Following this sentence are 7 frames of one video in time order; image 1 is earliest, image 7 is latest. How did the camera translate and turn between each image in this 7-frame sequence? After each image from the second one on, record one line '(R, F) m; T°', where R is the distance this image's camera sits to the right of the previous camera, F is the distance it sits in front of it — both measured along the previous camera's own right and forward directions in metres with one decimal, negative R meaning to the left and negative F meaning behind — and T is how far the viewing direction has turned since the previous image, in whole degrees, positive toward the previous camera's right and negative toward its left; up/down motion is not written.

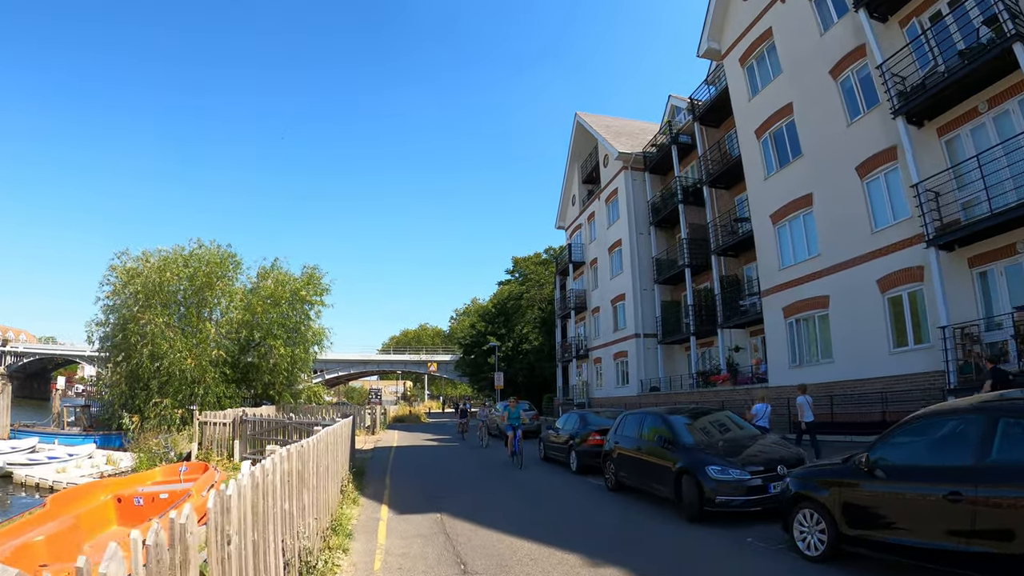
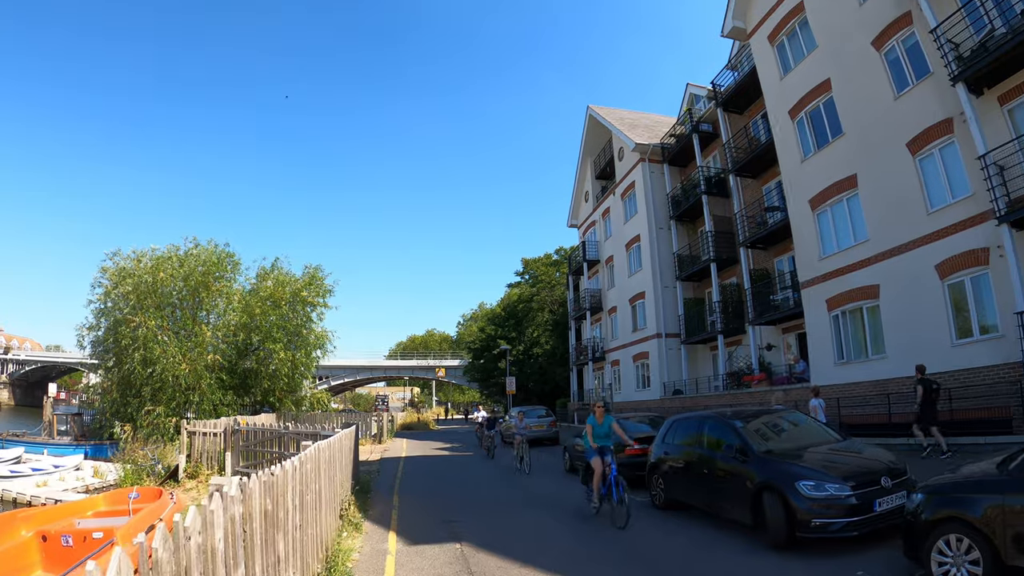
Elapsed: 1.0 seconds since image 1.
(-0.3, +1.5) m; -1°
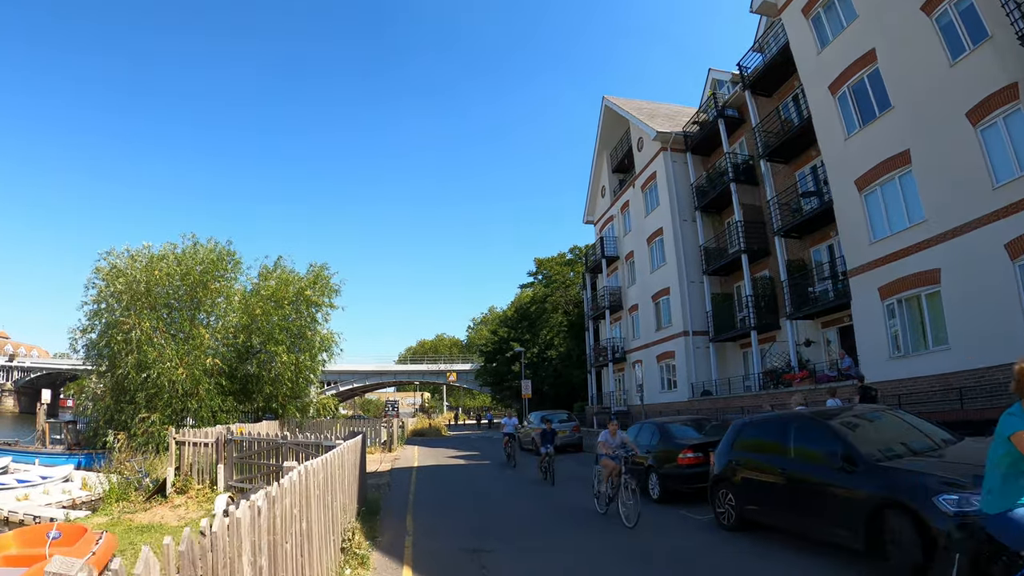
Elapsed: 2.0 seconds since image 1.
(-0.3, +1.4) m; -1°
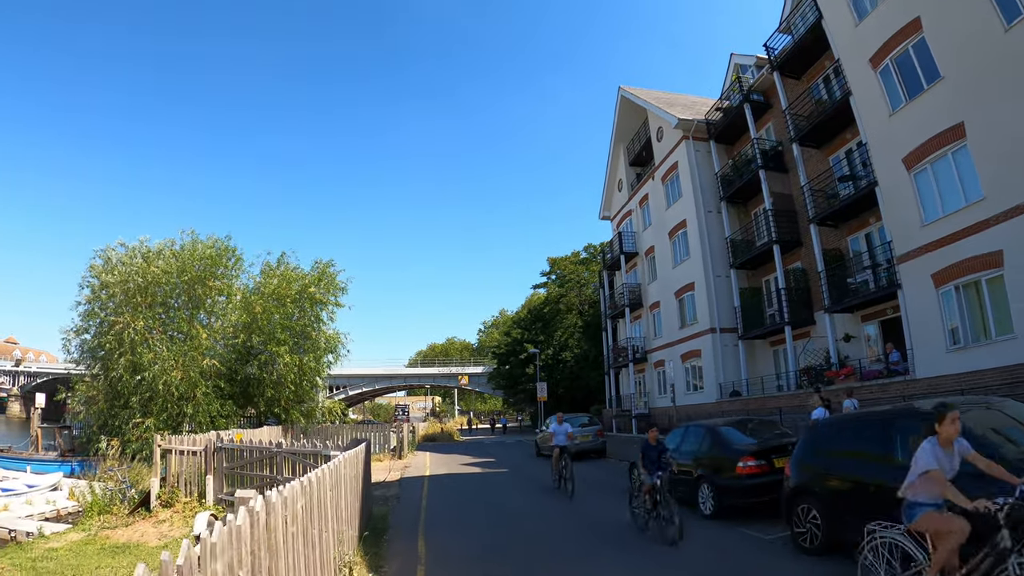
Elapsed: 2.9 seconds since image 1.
(-0.2, +1.3) m; -1°
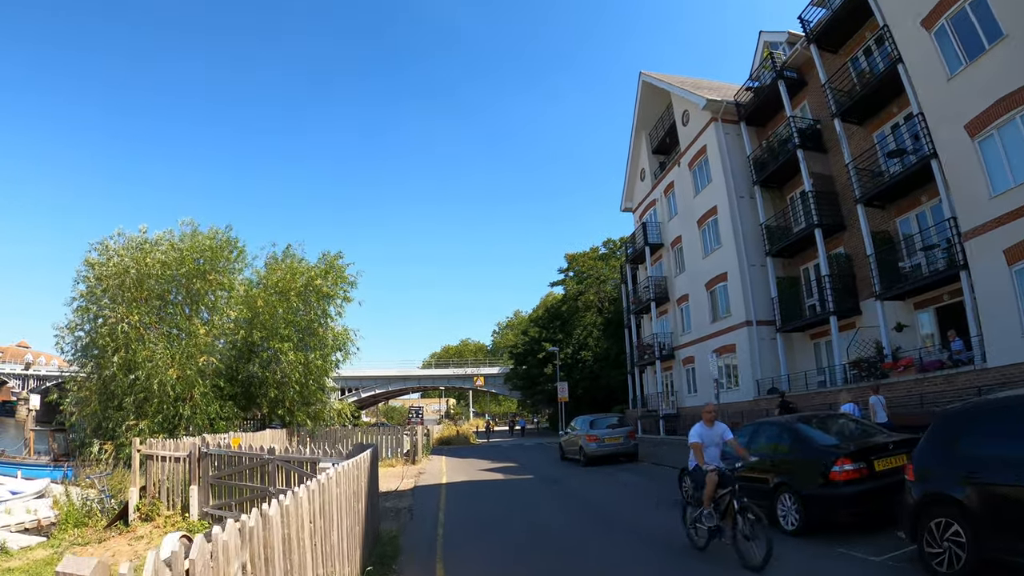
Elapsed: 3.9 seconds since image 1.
(-0.2, +1.4) m; -1°
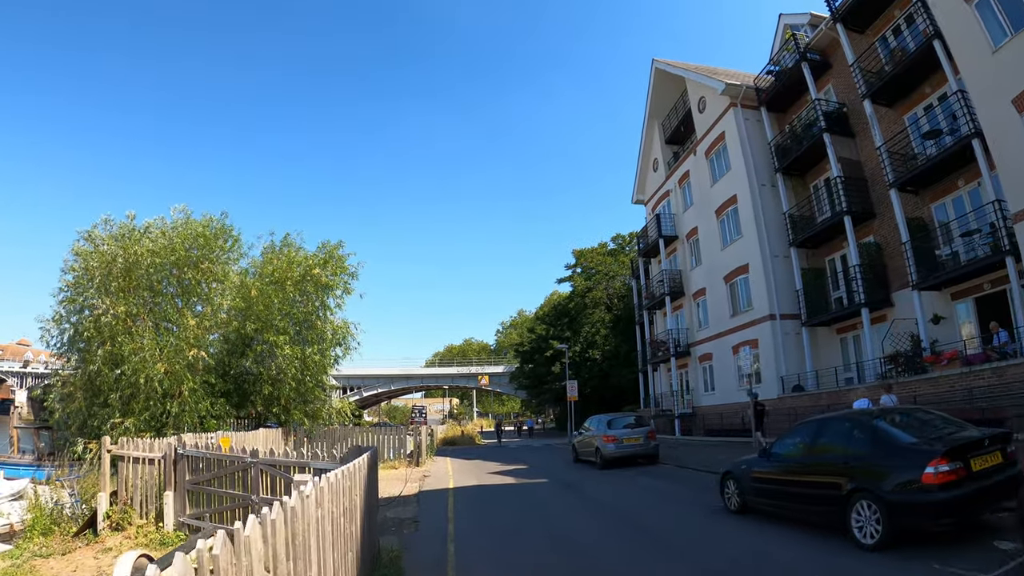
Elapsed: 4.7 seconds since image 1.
(-0.2, +1.1) m; 0°
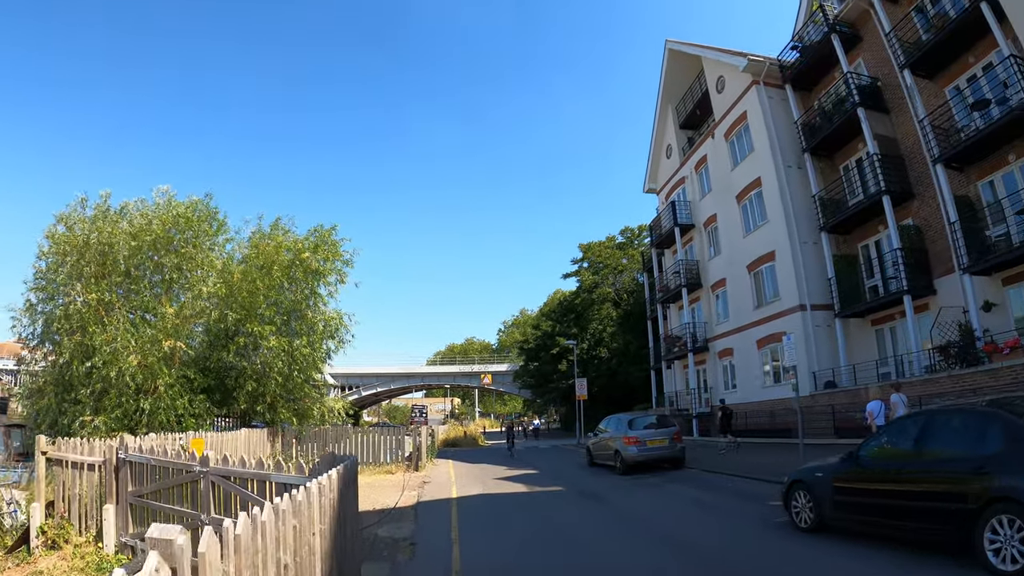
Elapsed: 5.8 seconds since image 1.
(-0.2, +1.5) m; 0°
